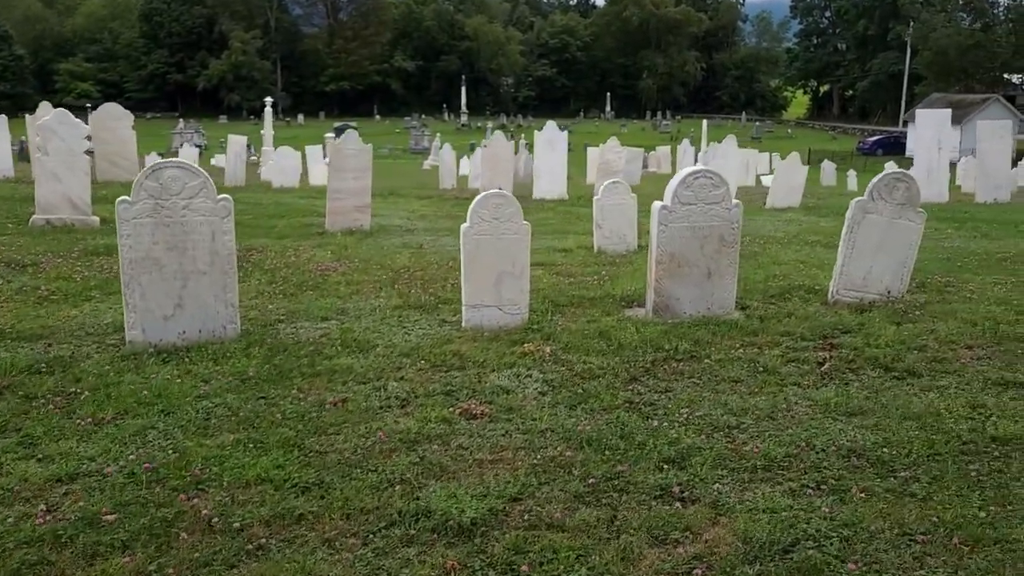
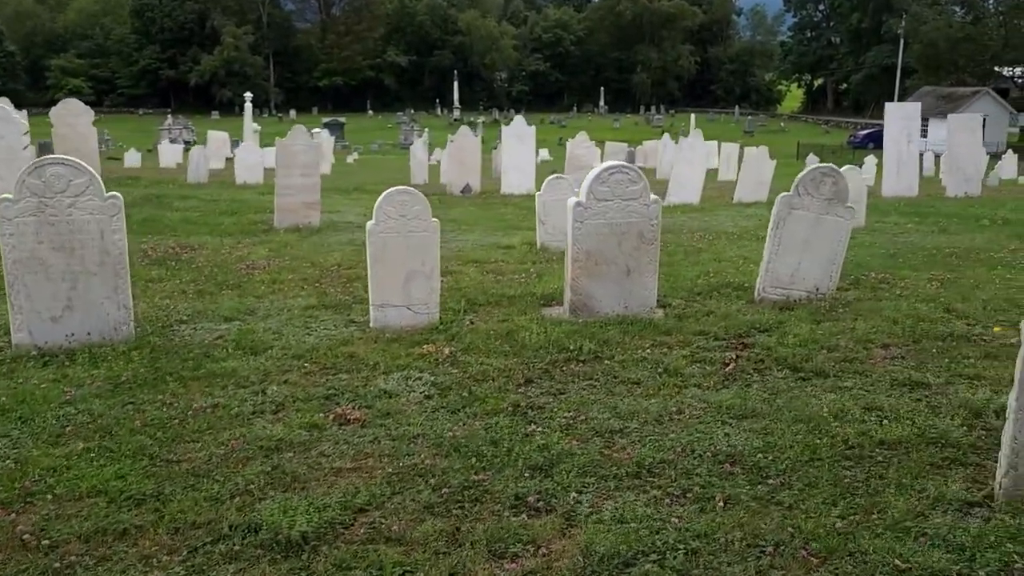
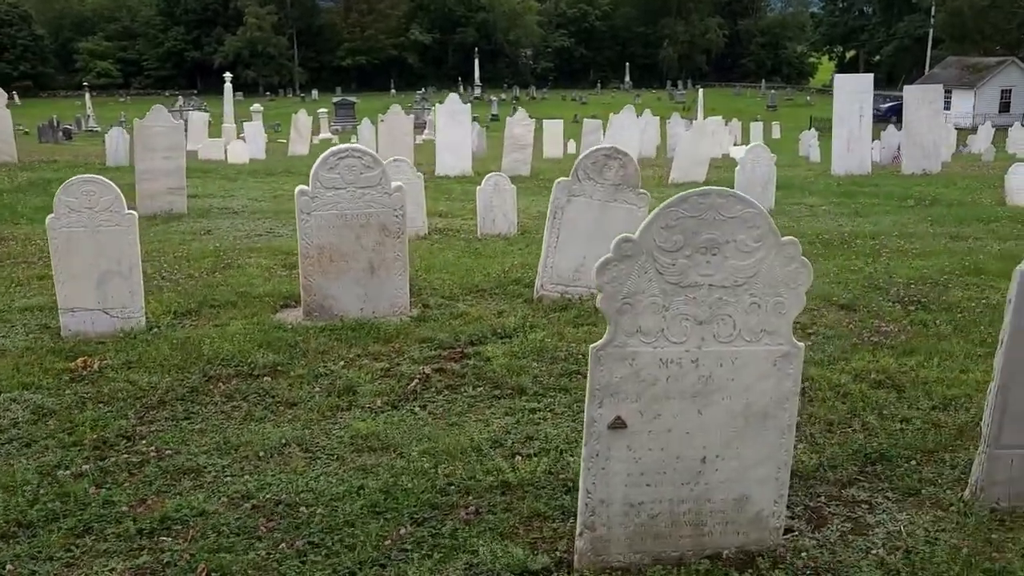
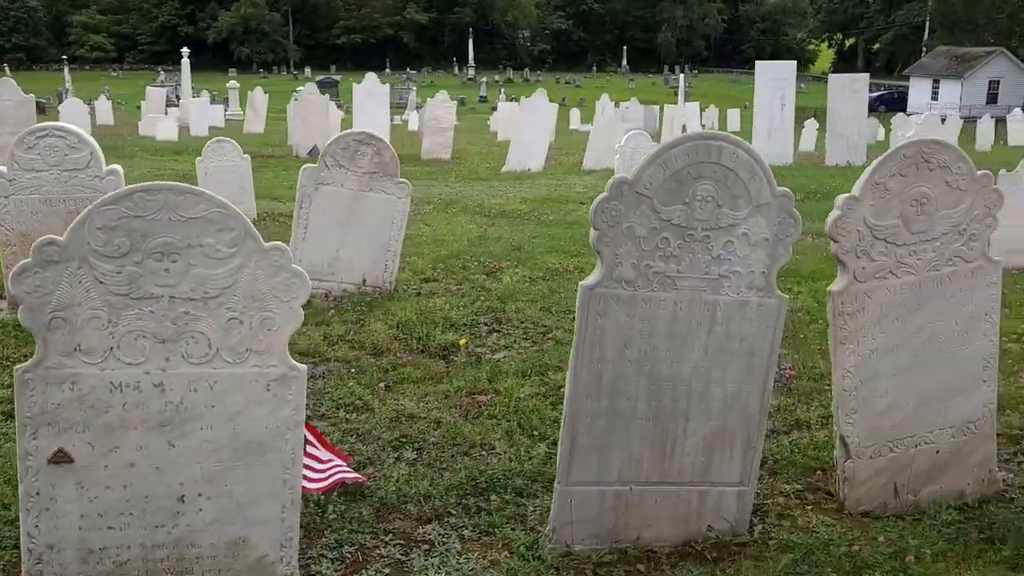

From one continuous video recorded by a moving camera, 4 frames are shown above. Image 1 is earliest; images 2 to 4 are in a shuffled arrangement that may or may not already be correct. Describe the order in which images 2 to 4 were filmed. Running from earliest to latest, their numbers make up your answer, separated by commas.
2, 3, 4
